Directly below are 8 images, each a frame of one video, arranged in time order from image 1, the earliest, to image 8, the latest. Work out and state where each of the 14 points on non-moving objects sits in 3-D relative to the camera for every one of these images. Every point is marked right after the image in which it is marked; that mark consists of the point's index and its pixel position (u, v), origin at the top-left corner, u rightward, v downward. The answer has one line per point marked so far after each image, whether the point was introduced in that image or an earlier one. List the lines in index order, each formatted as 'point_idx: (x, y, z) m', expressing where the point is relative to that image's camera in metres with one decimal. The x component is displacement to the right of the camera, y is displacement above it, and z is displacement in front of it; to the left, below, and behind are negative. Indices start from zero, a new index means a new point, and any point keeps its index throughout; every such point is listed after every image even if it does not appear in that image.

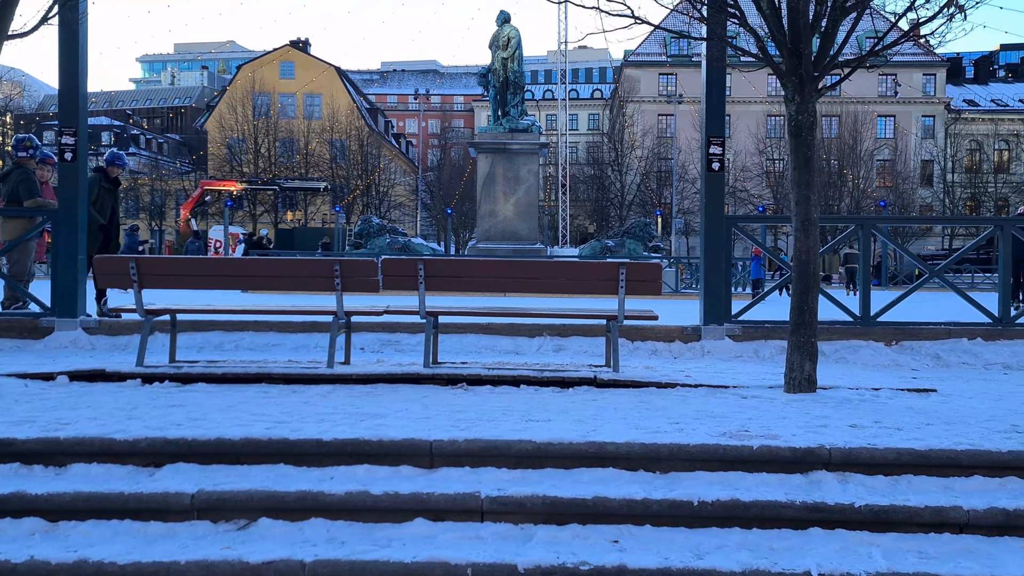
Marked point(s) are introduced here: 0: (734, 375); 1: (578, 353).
0: (+1.5, -0.6, +6.1) m
1: (+0.6, -0.6, +7.4) m
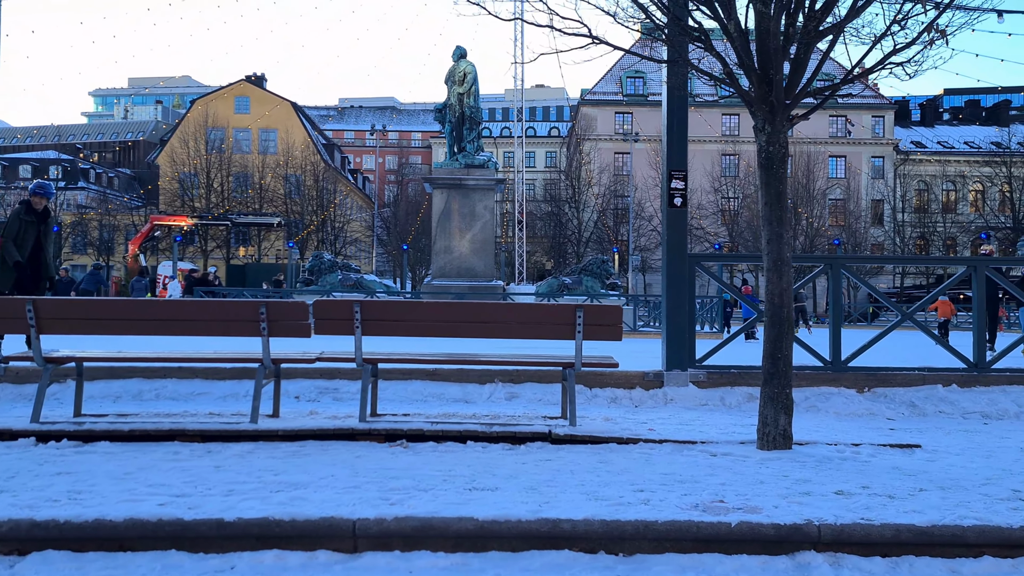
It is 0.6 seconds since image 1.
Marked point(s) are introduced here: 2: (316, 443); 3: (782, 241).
0: (+1.2, -0.9, +5.6) m
1: (+0.2, -0.9, +6.9) m
2: (-1.1, -0.9, +5.0) m
3: (+1.5, +0.3, +5.0) m
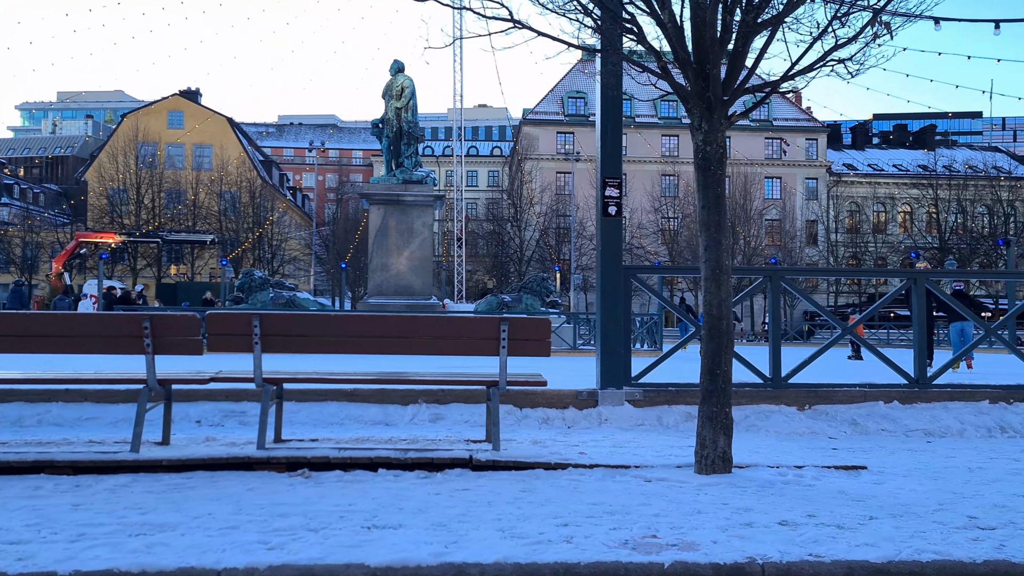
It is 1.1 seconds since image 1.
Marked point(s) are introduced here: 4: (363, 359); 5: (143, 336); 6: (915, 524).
0: (+0.7, -1.0, +5.2) m
1: (-0.4, -1.0, +6.4) m
2: (-1.5, -0.9, +4.5) m
3: (+1.1, +0.2, +4.6) m
4: (-1.7, -0.8, +10.1) m
5: (-1.9, -0.3, +4.7) m
6: (+1.6, -0.9, +3.5) m
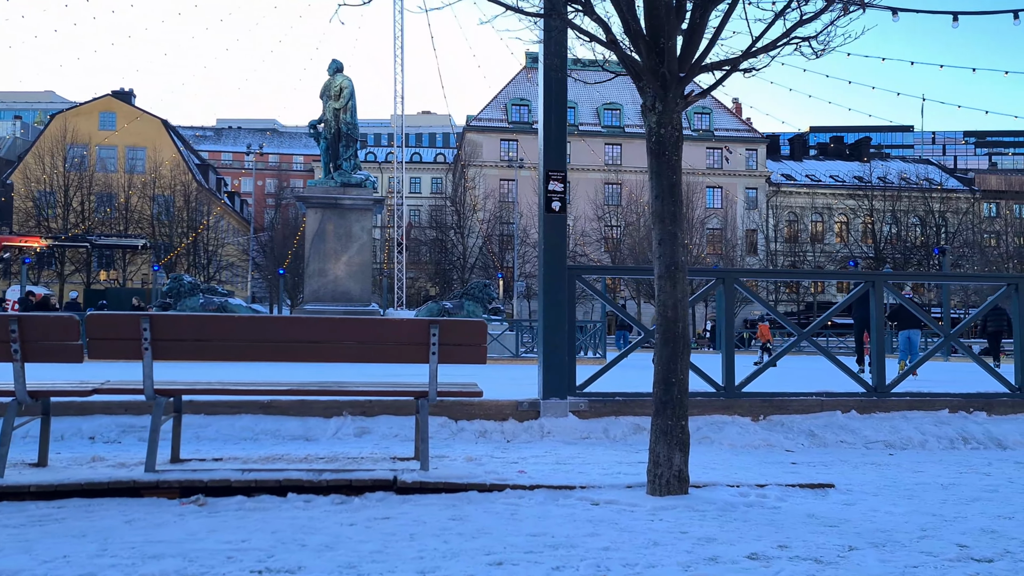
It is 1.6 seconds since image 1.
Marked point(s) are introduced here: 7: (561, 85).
0: (+0.4, -1.0, +4.7) m
1: (-0.8, -1.0, +5.8) m
2: (-1.8, -0.9, +3.8) m
3: (+0.8, +0.2, +4.1) m
4: (-2.4, -0.9, +9.5) m
5: (-2.3, -0.2, +4.0) m
6: (+1.3, -0.9, +3.0) m
7: (+0.3, +1.4, +6.4) m
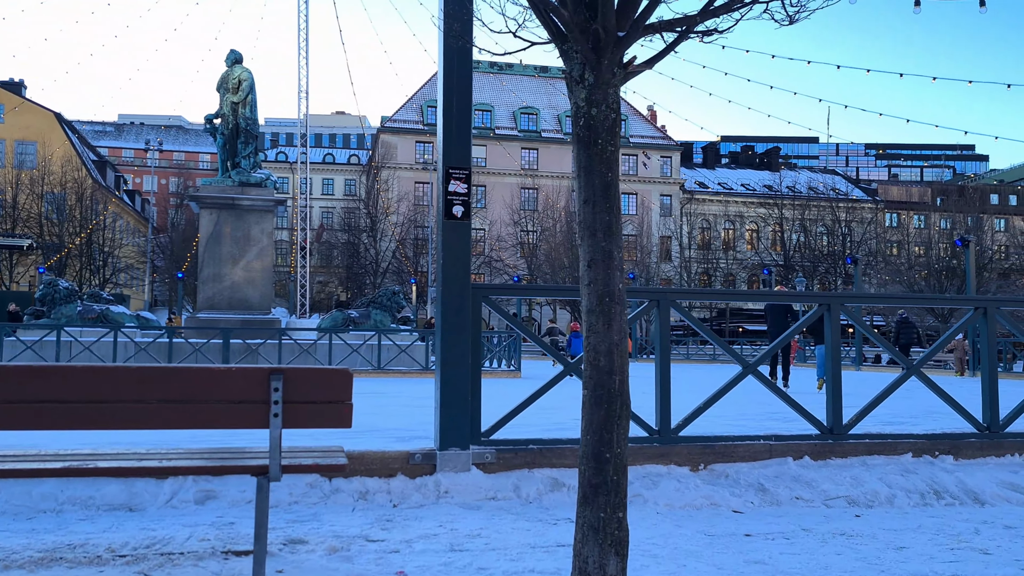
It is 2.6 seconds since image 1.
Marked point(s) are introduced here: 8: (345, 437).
0: (-0.1, -1.1, +3.6) m
1: (-1.4, -1.1, +4.5) m
2: (-2.2, -1.0, +2.4) m
3: (+0.3, +0.1, +3.0) m
4: (-3.3, -1.0, +8.0) m
5: (-2.7, -0.4, +2.6) m
6: (+1.0, -1.0, +1.9) m
7: (-0.3, +1.3, +5.3) m
8: (-1.4, -1.3, +7.5) m
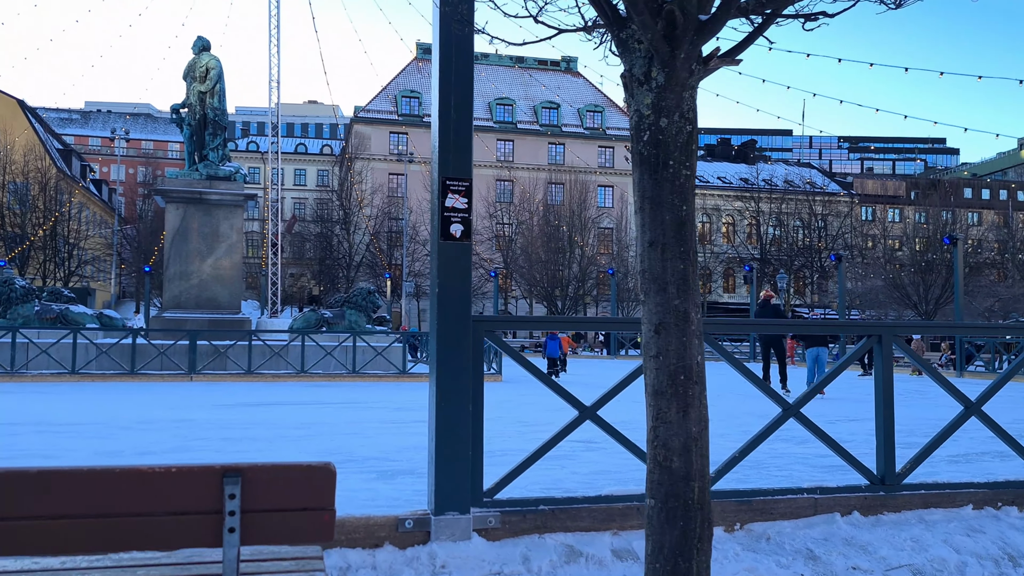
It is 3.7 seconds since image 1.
0: (0.0, -1.3, +2.8) m
1: (-1.4, -1.3, +3.7) m
2: (-2.1, -1.2, +1.6) m
3: (+0.4, -0.1, +2.2) m
4: (-3.3, -1.1, +7.1) m
5: (-2.6, -0.5, +1.8) m
6: (+1.1, -1.2, +1.2) m
7: (-0.2, +1.1, +4.4) m
8: (-1.4, -1.4, +6.7) m
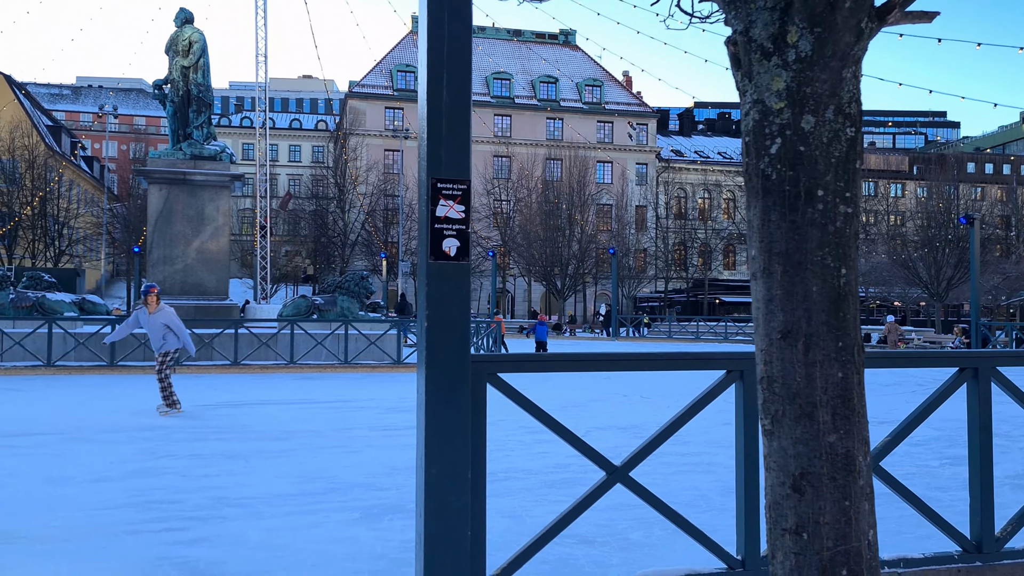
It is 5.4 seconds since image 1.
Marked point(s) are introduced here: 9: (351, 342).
0: (0.0, -1.4, +1.8) m
1: (-1.3, -1.4, +2.8) m
2: (-2.1, -1.4, +0.7) m
3: (+0.5, -0.3, +1.3) m
4: (-3.3, -1.2, +6.2) m
5: (-2.5, -0.7, +0.8) m
6: (+1.2, -1.4, +0.2) m
7: (-0.2, +1.0, +3.4) m
8: (-1.4, -1.5, +5.7) m
9: (-3.5, -1.2, +19.3) m
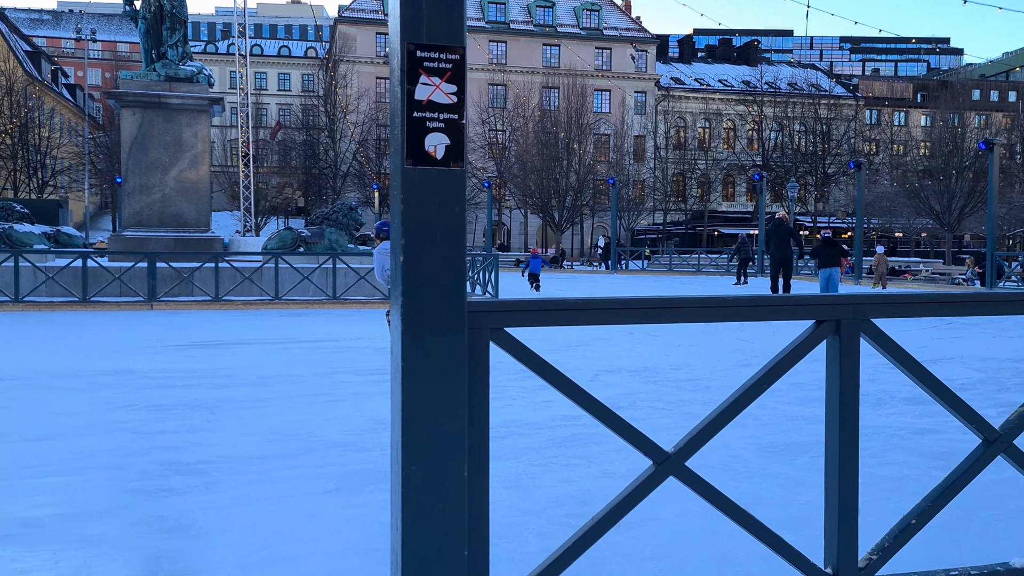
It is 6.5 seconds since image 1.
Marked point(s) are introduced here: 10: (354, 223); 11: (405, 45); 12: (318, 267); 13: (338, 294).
0: (+0.1, -1.3, +0.9) m
1: (-1.3, -1.3, +1.8) m
2: (-2.0, -1.4, -0.3) m
3: (+0.5, -0.2, +0.2) m
4: (-3.3, -0.8, +5.2) m
5: (-2.5, -0.7, -0.2) m
6: (+1.2, -1.5, -0.7) m
7: (-0.2, +1.2, +2.3) m
8: (-1.4, -1.1, +4.8) m
9: (-3.5, +0.2, +18.2) m
10: (-3.4, +1.4, +19.2) m
11: (-0.3, +0.6, +2.3) m
12: (-3.9, +0.4, +18.0) m
13: (-3.5, -0.1, +18.1) m
